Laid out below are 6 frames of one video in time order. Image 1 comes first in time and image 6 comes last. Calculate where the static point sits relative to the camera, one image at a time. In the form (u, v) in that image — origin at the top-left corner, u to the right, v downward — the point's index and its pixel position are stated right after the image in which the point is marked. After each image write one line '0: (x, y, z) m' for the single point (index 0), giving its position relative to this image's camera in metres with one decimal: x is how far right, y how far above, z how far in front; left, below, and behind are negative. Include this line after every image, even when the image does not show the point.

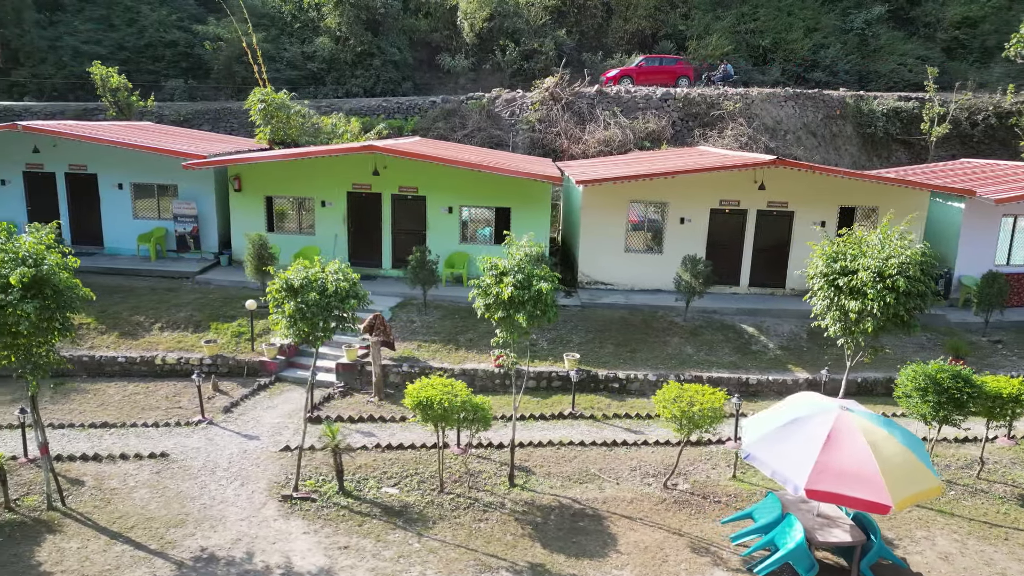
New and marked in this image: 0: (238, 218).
0: (-7.8, +2.0, +16.0) m
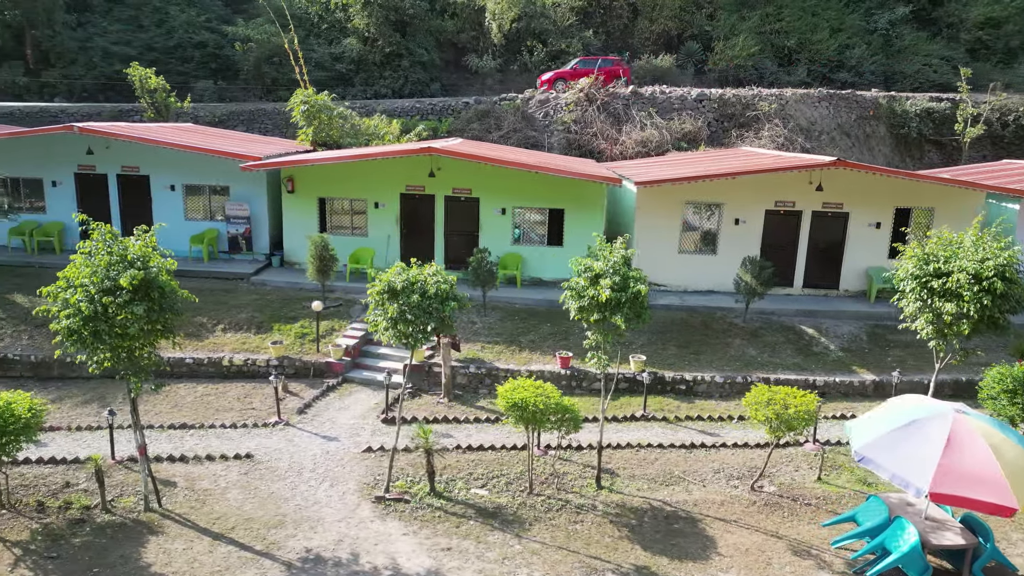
0: (-6.3, +1.9, +16.0) m
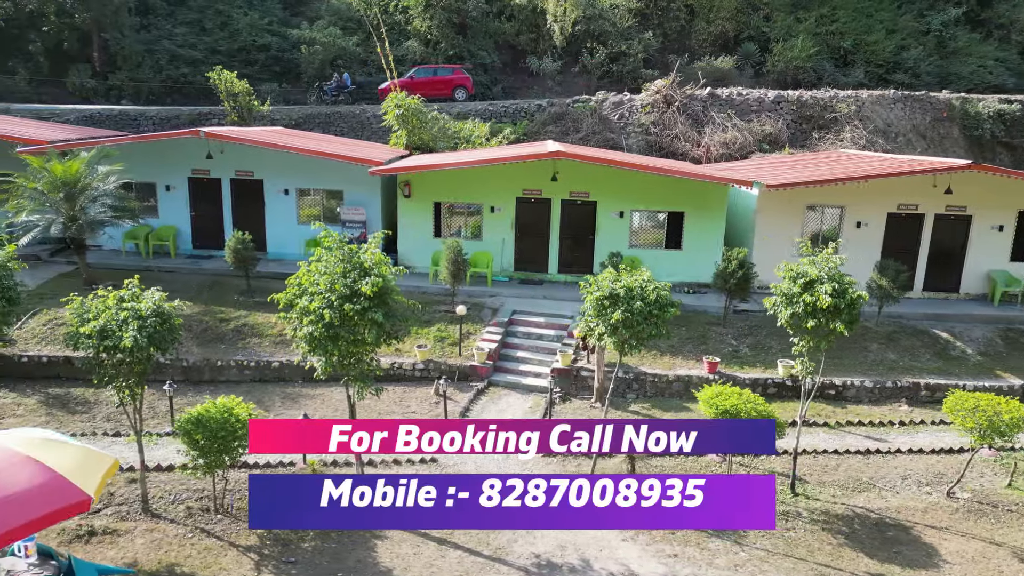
0: (-3.0, +1.8, +16.0) m
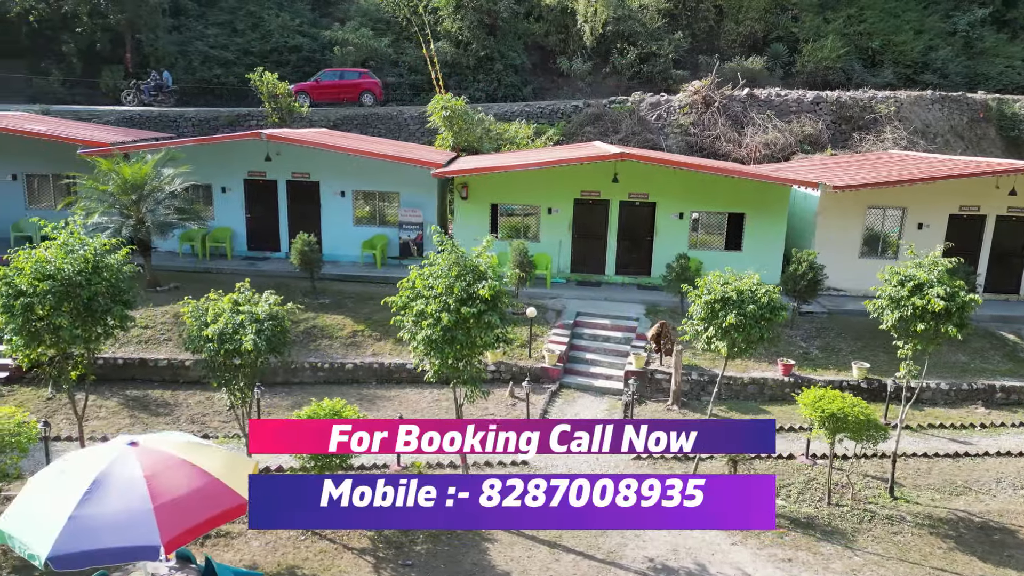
0: (-1.4, +1.8, +16.0) m
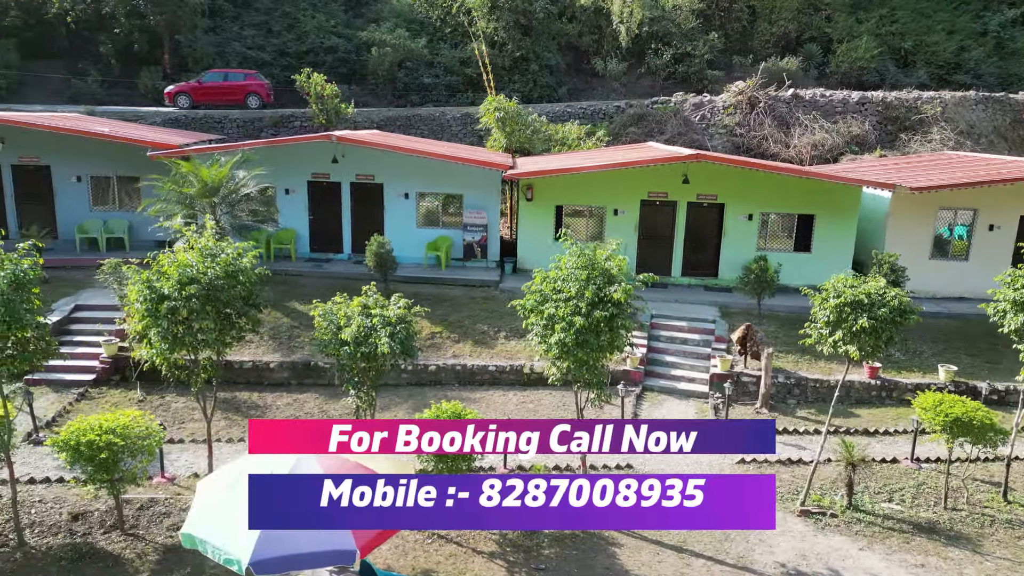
0: (+0.5, +1.8, +16.0) m
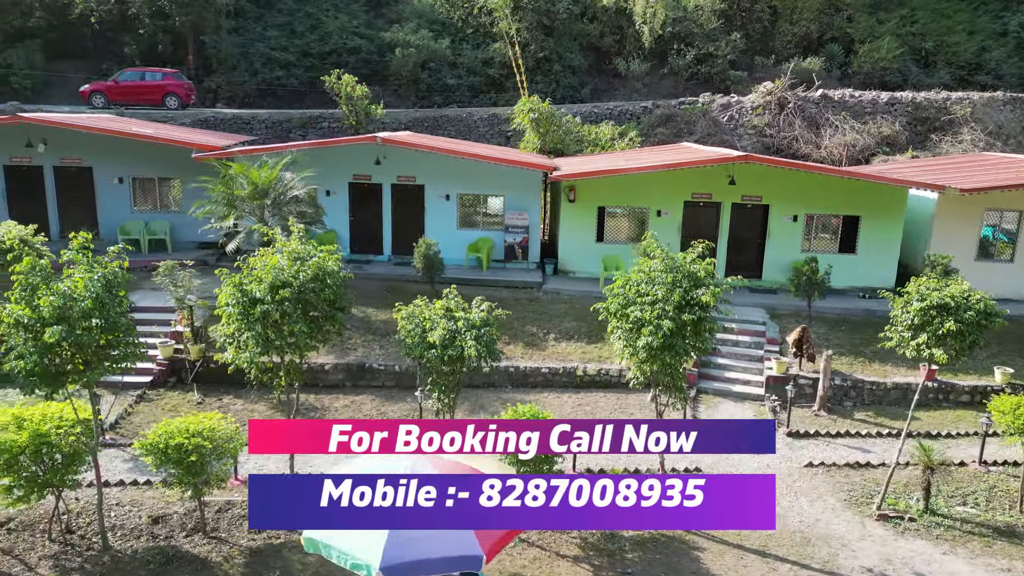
0: (+1.7, +1.7, +16.0) m
